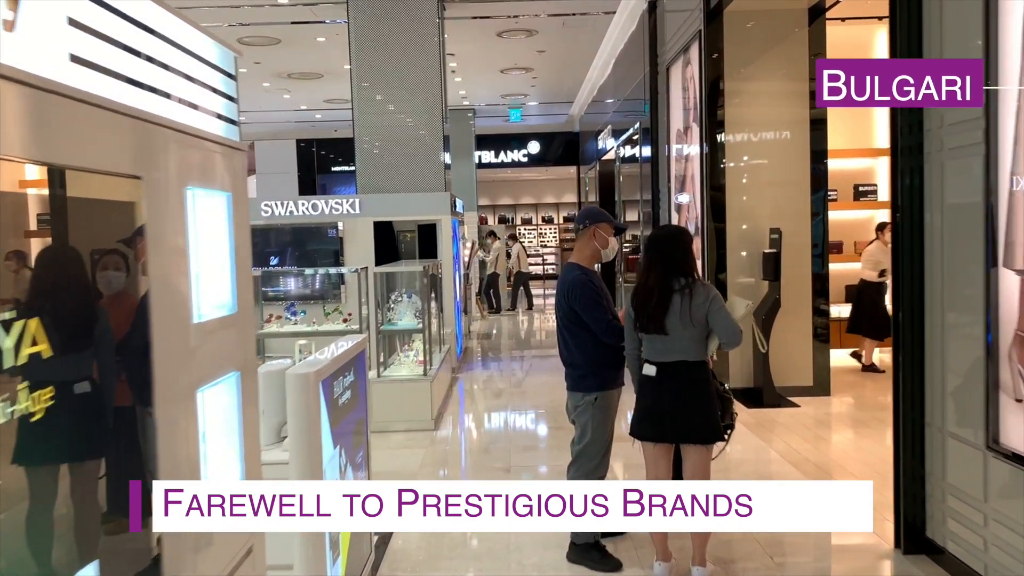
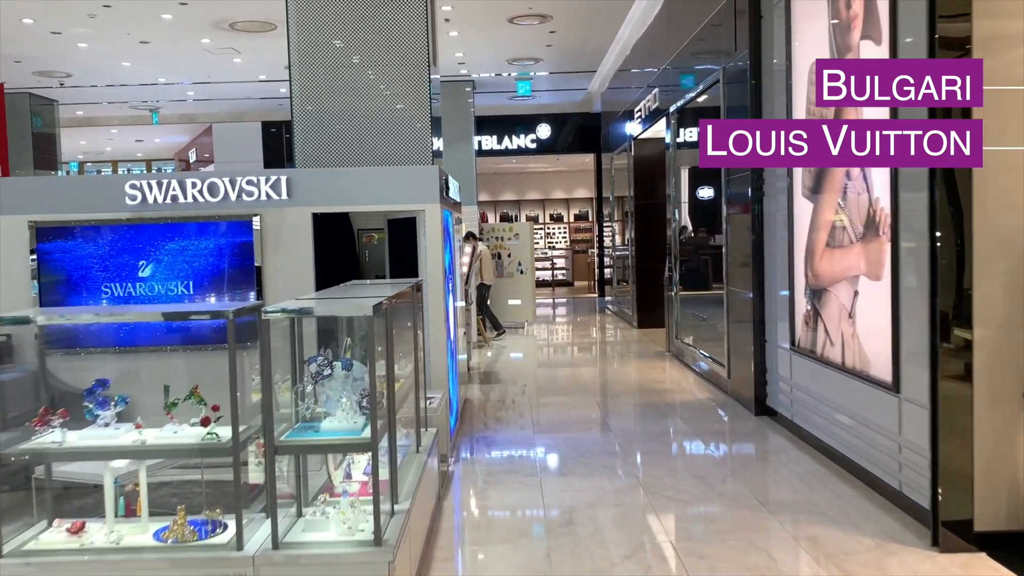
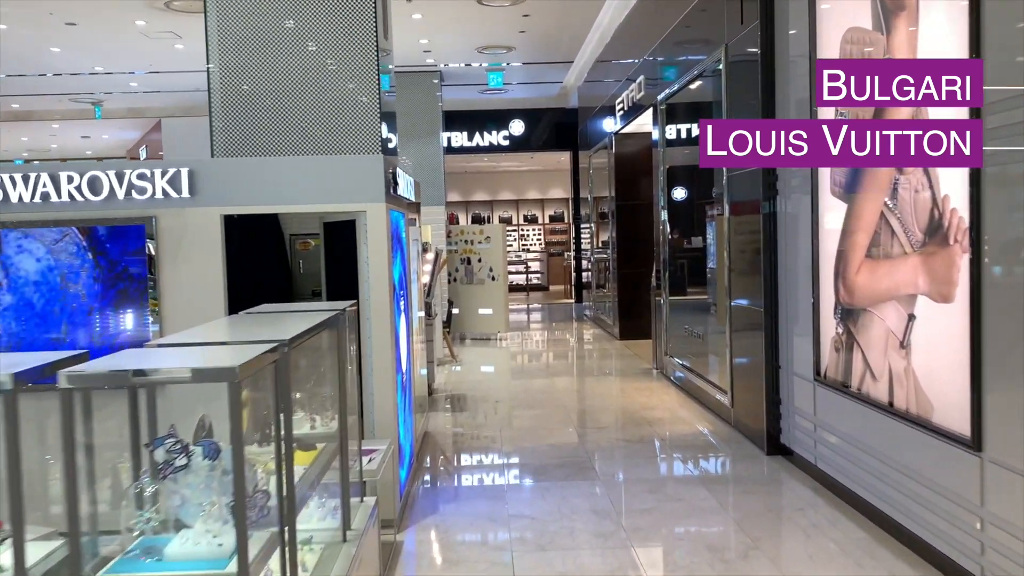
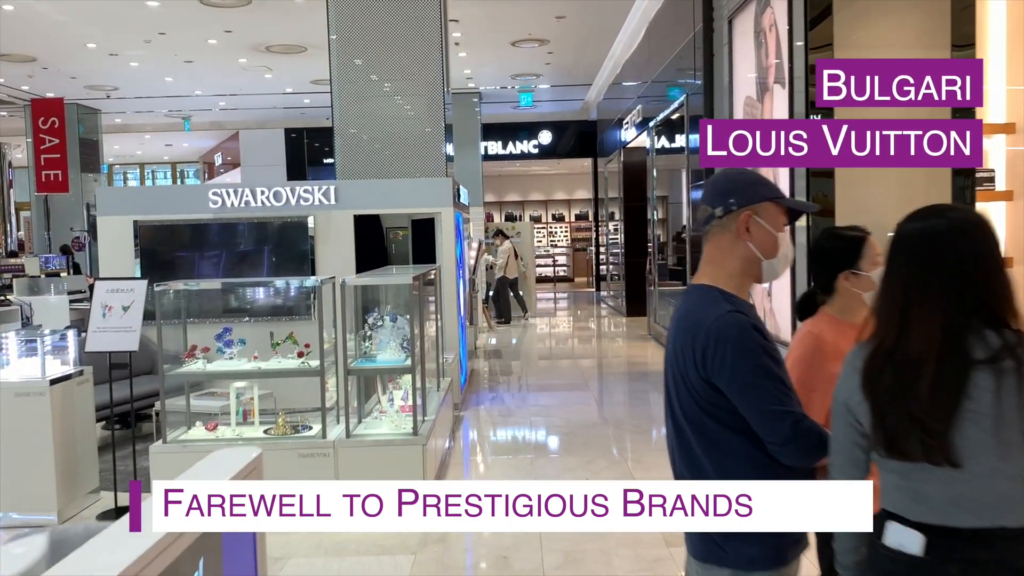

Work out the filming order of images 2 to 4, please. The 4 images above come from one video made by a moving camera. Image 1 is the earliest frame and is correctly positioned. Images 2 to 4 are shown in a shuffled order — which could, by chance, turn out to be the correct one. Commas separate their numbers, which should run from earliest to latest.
4, 2, 3
